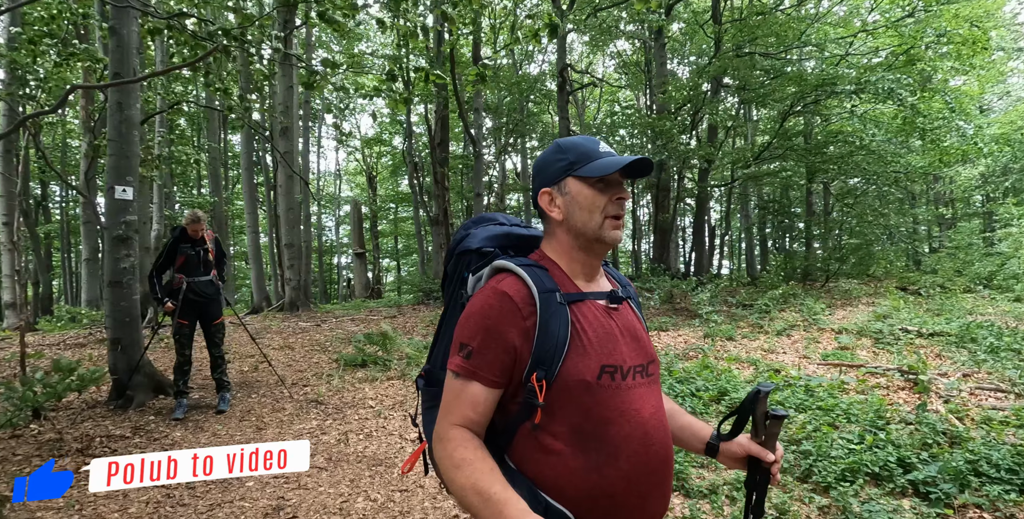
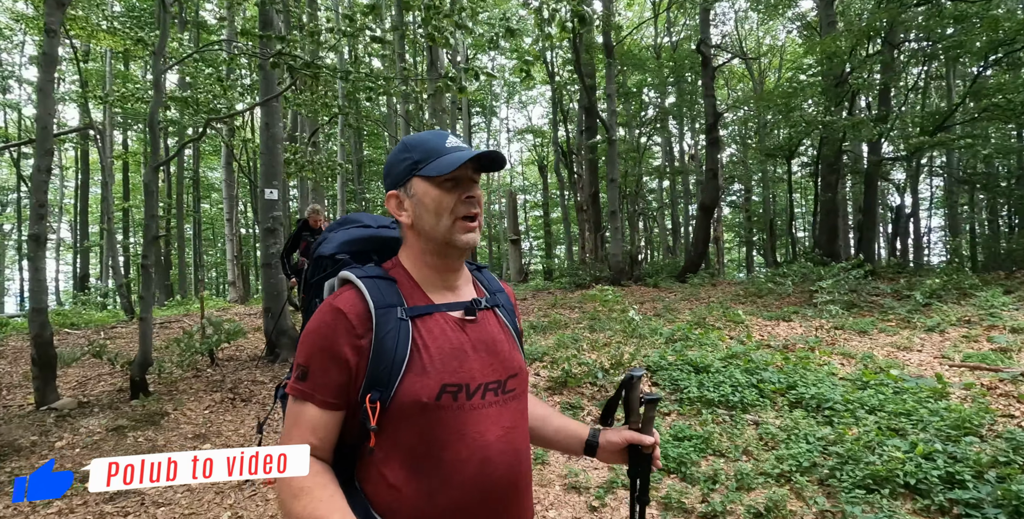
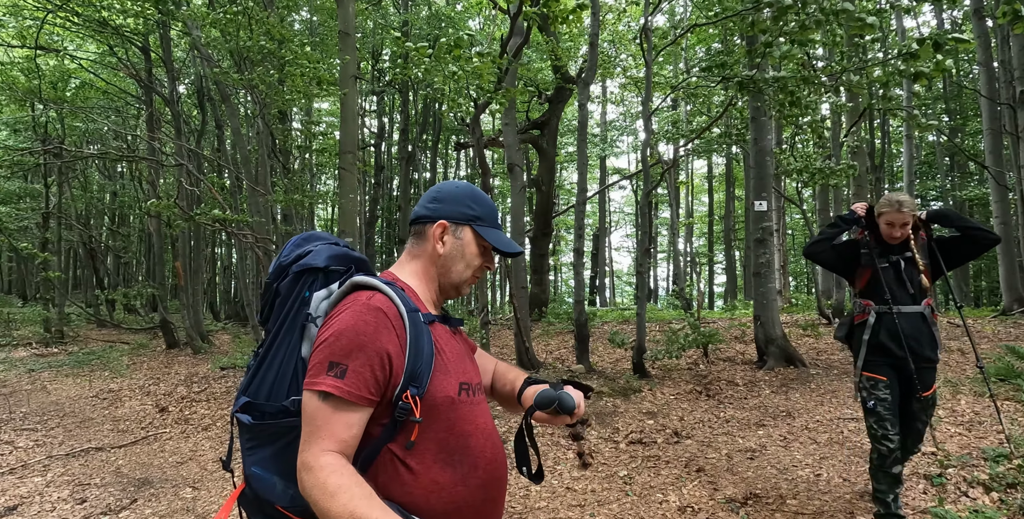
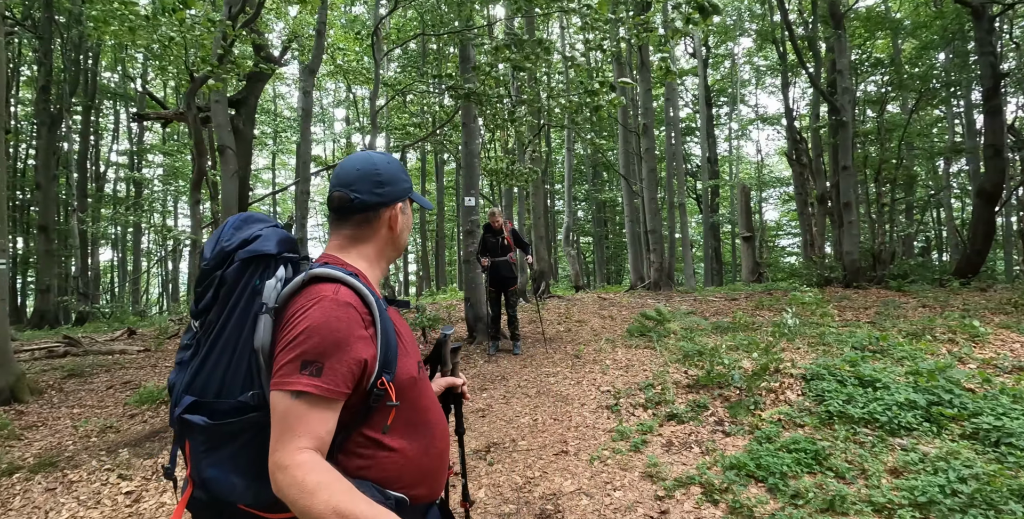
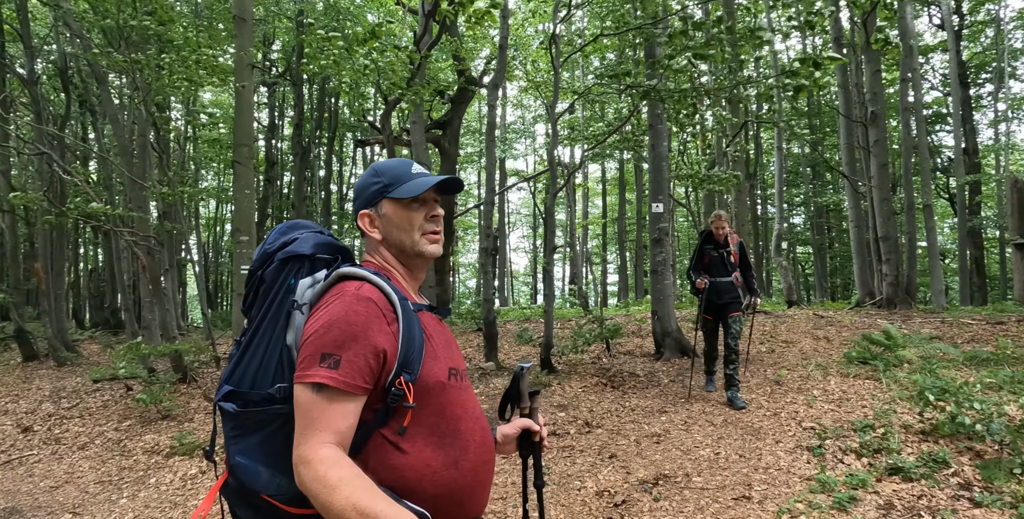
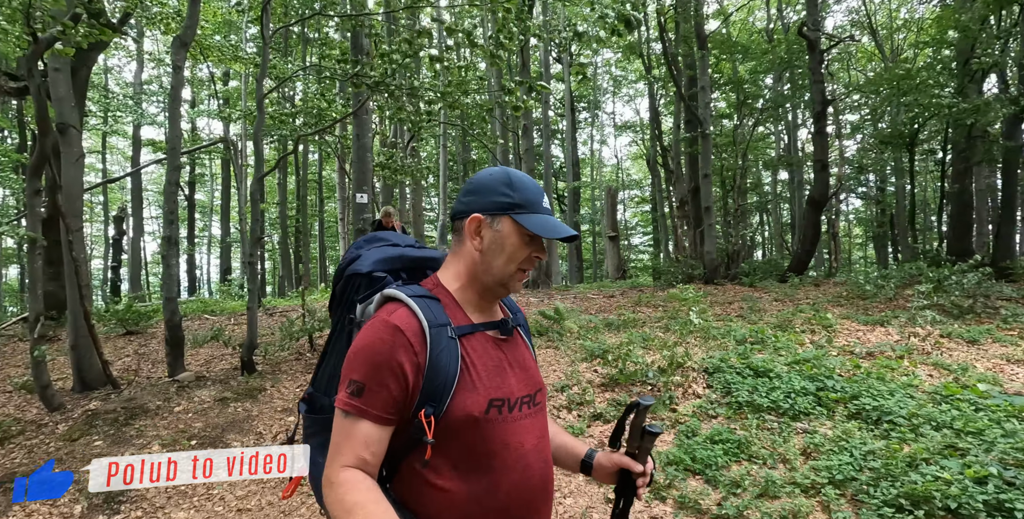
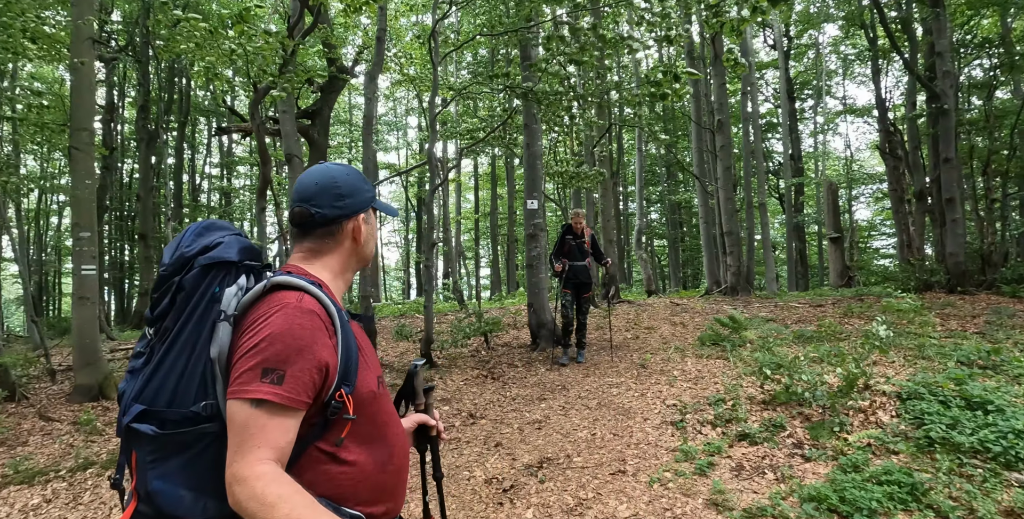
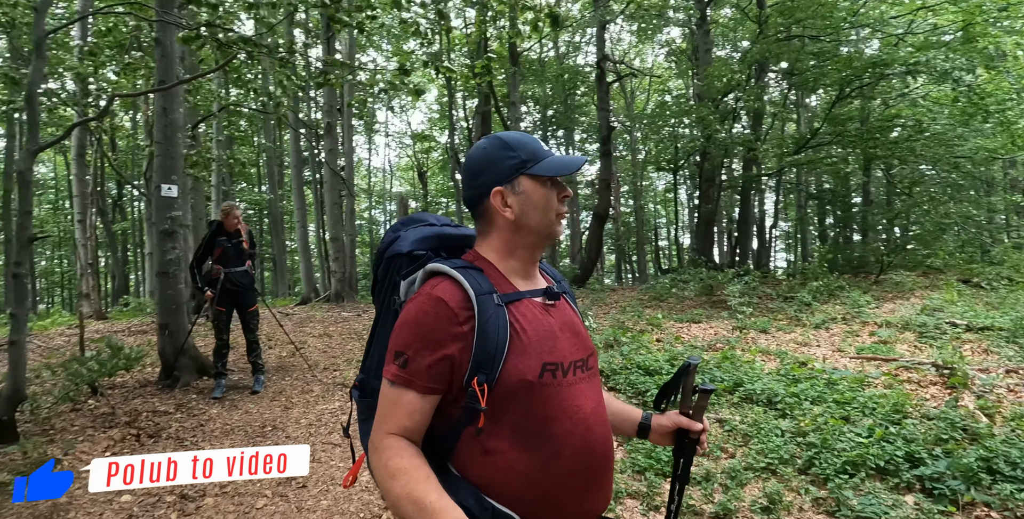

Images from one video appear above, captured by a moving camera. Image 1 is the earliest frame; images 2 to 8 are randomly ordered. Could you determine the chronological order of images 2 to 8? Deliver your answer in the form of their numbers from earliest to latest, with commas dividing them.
8, 2, 6, 4, 7, 5, 3
